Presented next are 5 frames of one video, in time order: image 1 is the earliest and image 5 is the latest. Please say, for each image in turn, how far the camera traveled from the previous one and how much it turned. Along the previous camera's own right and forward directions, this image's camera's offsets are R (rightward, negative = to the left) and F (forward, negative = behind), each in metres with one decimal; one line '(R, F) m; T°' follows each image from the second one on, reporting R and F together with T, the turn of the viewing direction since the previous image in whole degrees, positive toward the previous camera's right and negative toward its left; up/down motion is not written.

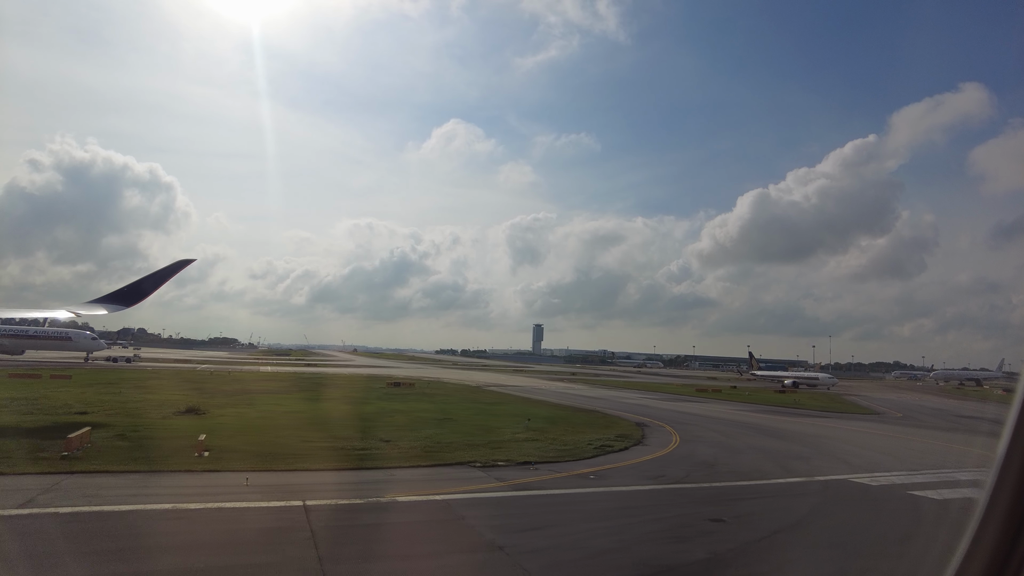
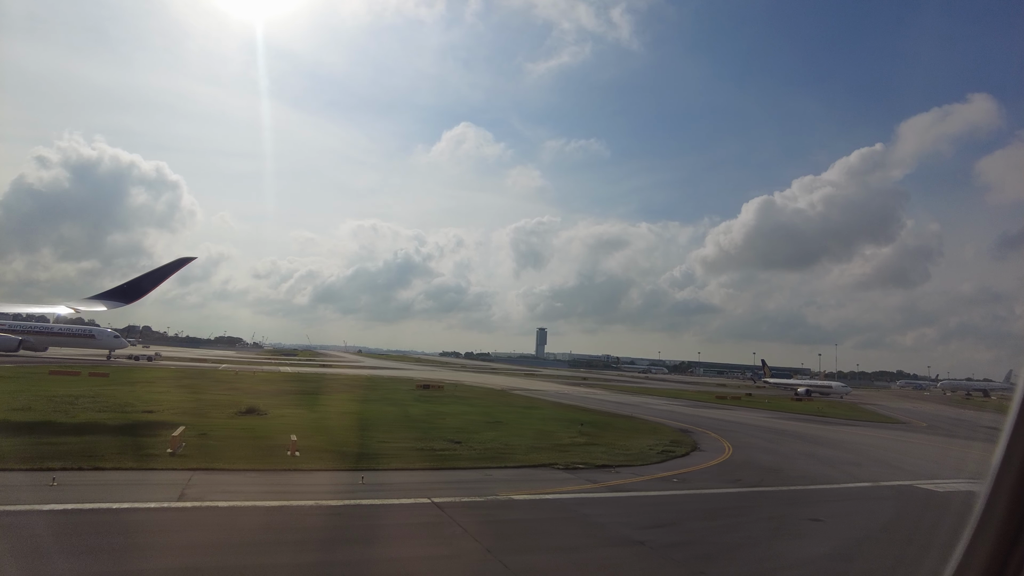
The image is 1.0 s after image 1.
(-1.1, -0.4) m; 0°
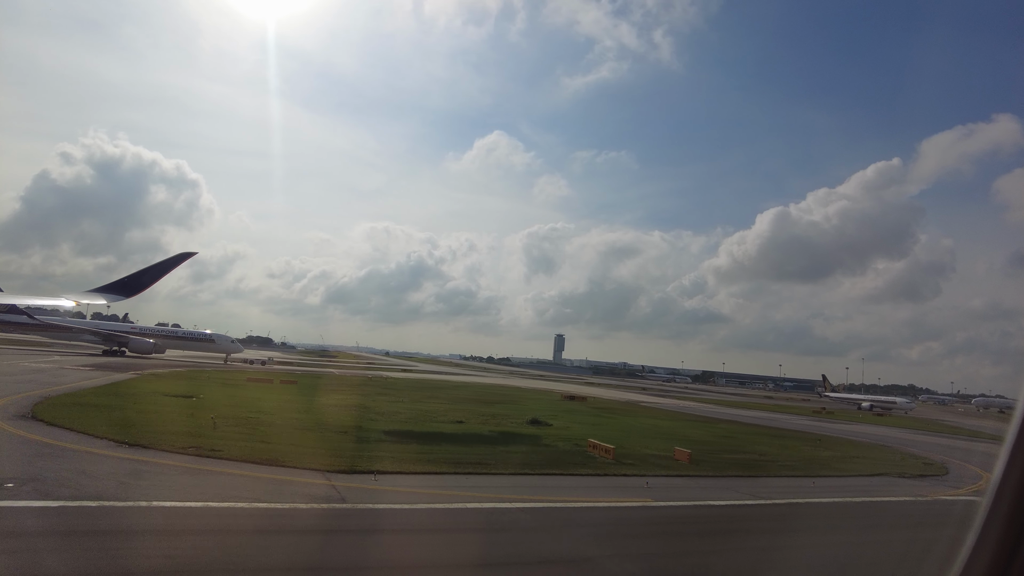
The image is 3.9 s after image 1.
(-6.5, -2.3) m; 0°
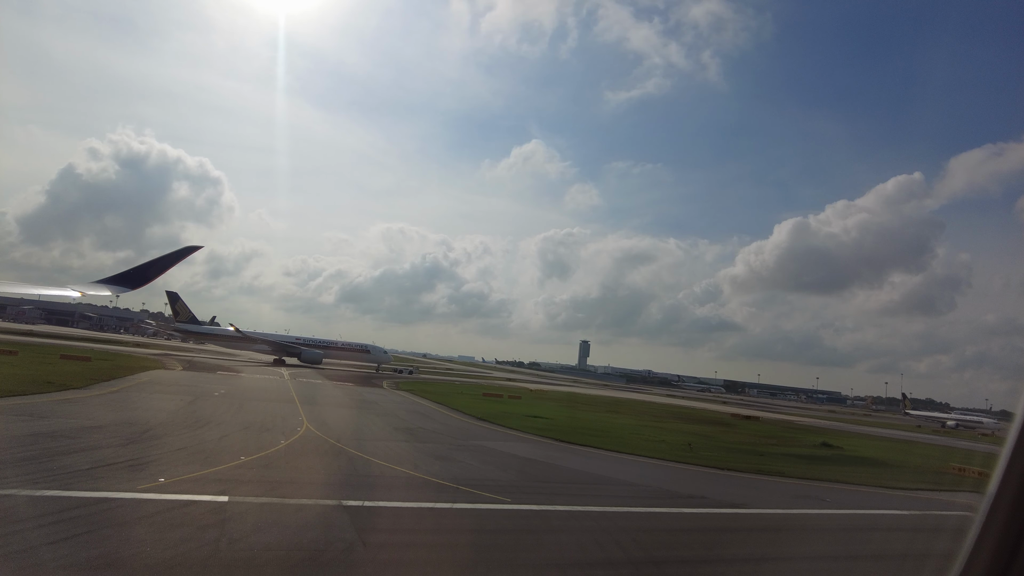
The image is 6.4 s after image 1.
(+0.6, -1.0) m; -1°
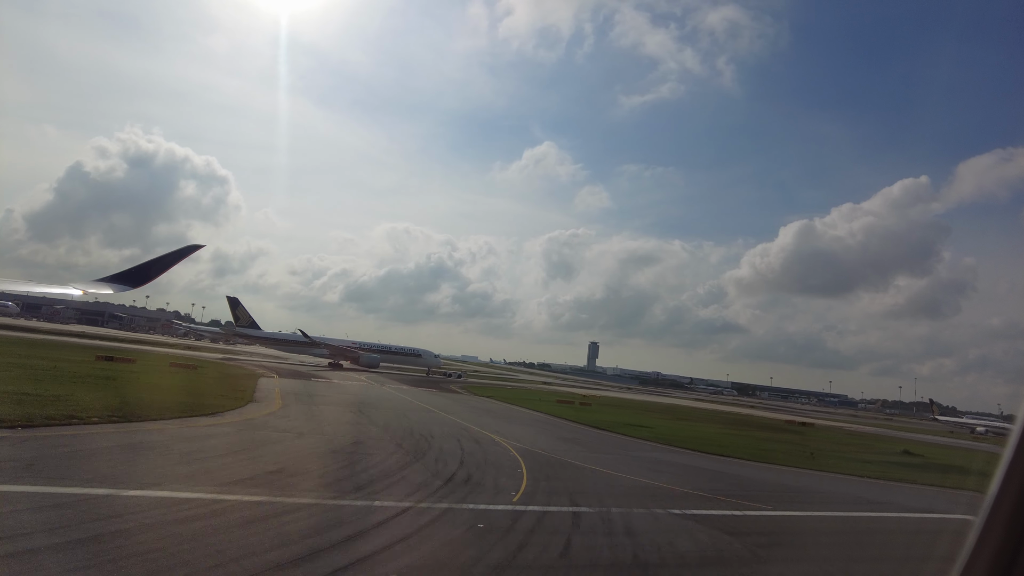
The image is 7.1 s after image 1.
(-1.8, -0.5) m; 0°
